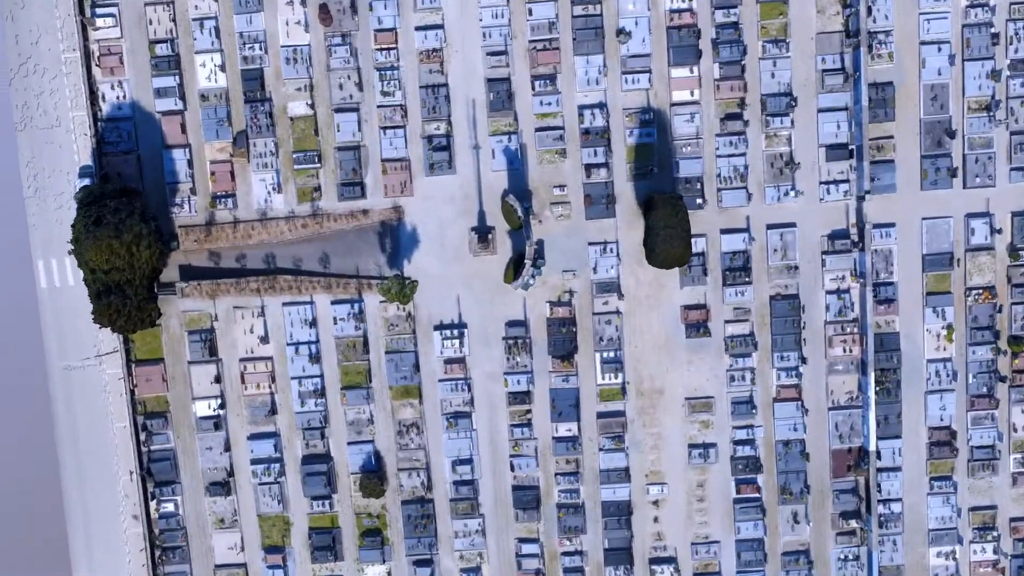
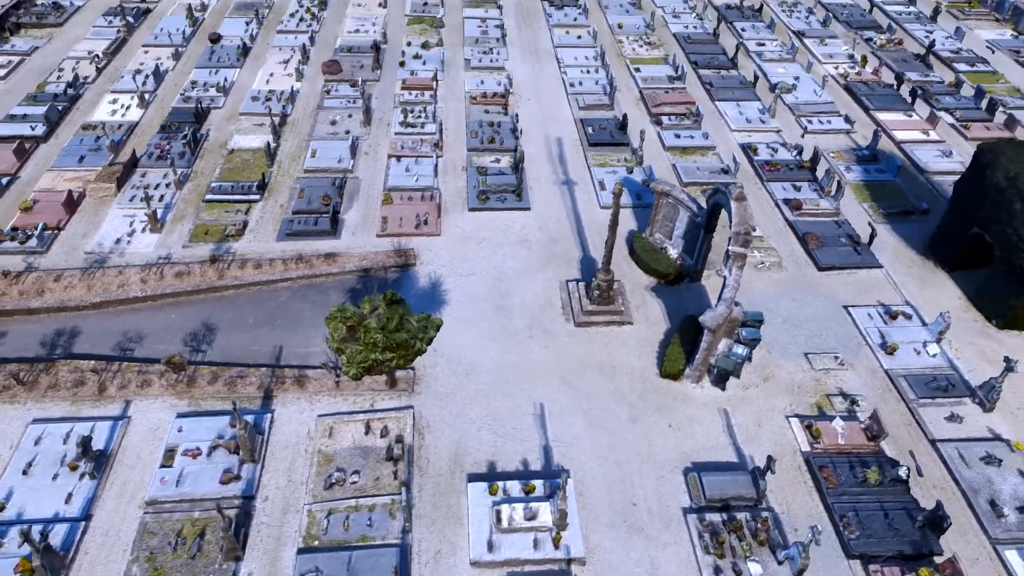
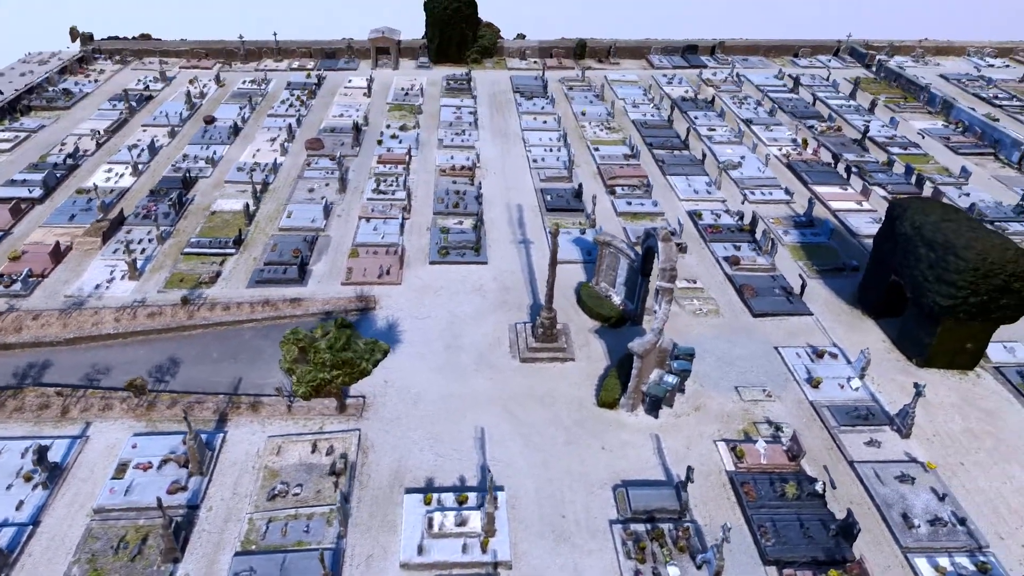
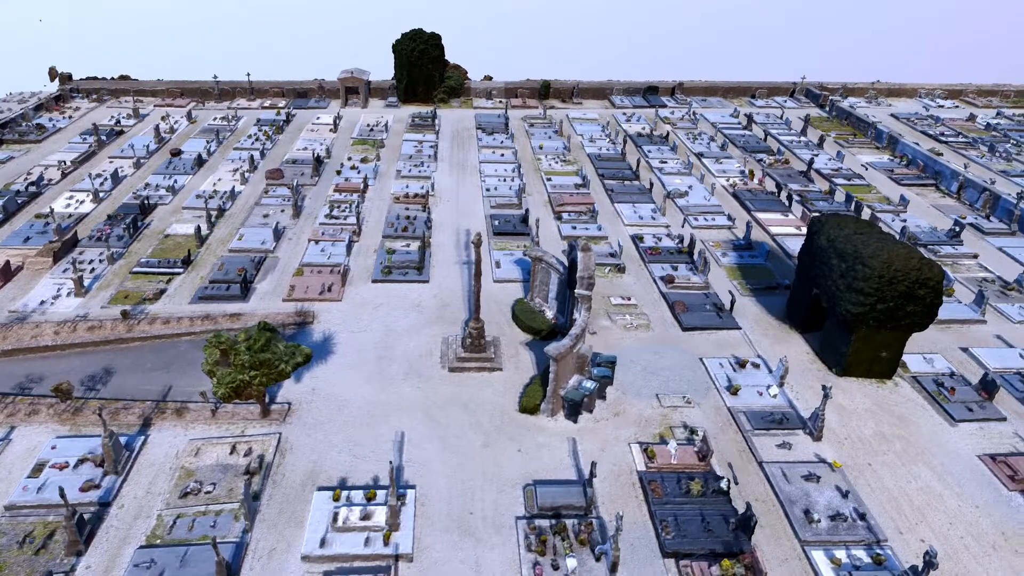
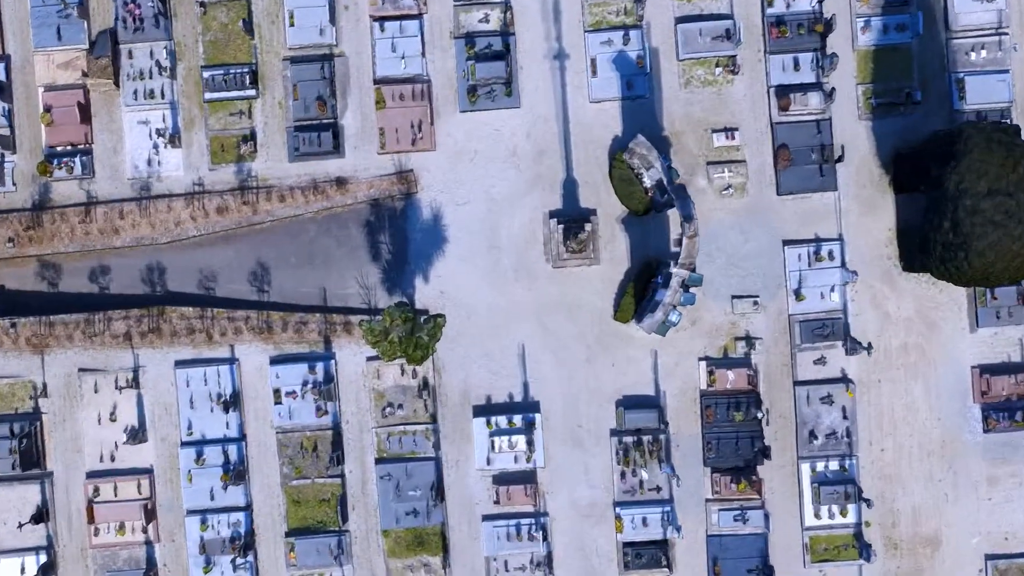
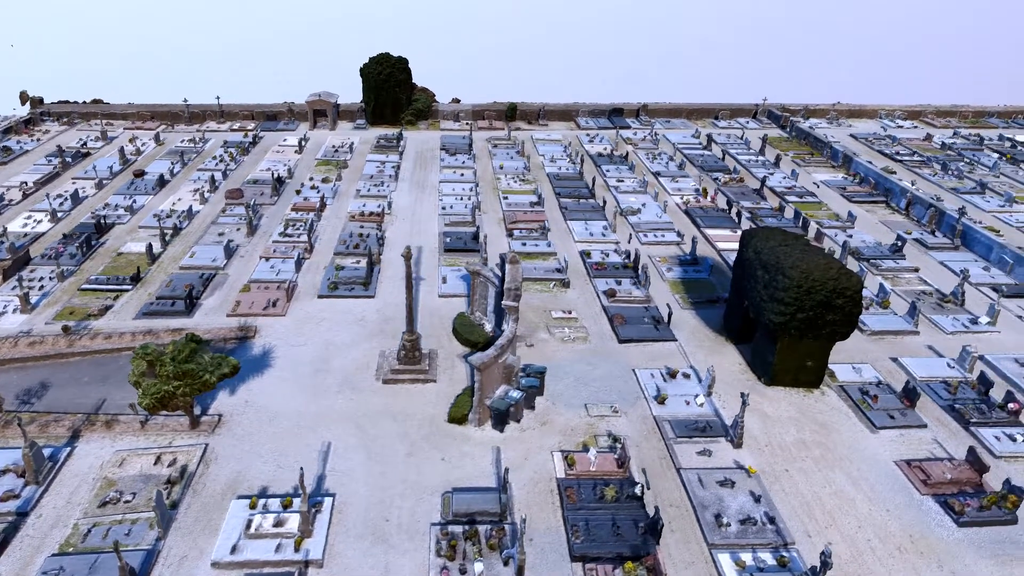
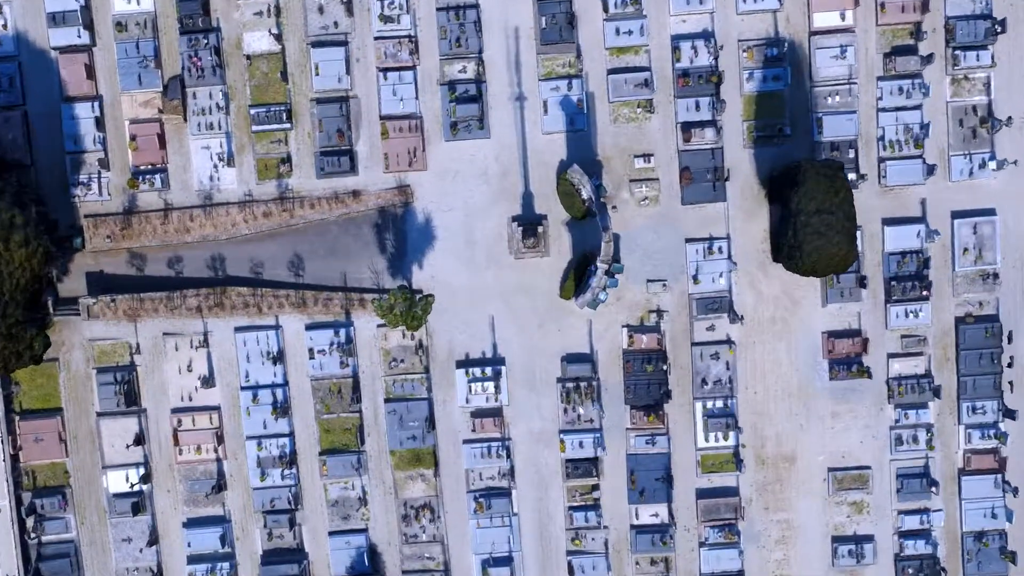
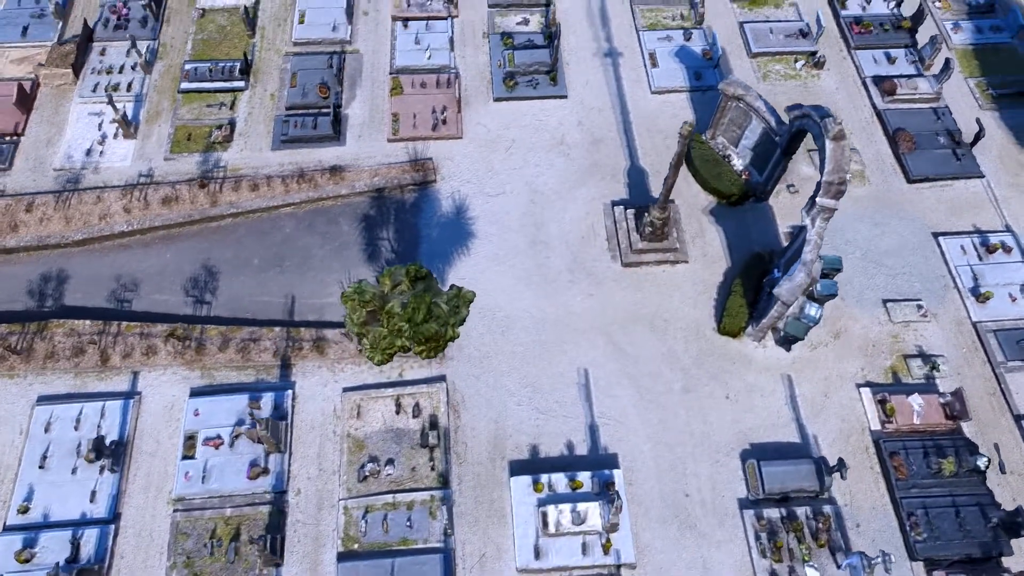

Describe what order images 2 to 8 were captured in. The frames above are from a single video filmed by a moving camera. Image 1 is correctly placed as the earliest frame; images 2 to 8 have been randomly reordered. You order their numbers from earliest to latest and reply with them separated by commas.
7, 5, 8, 2, 3, 4, 6
